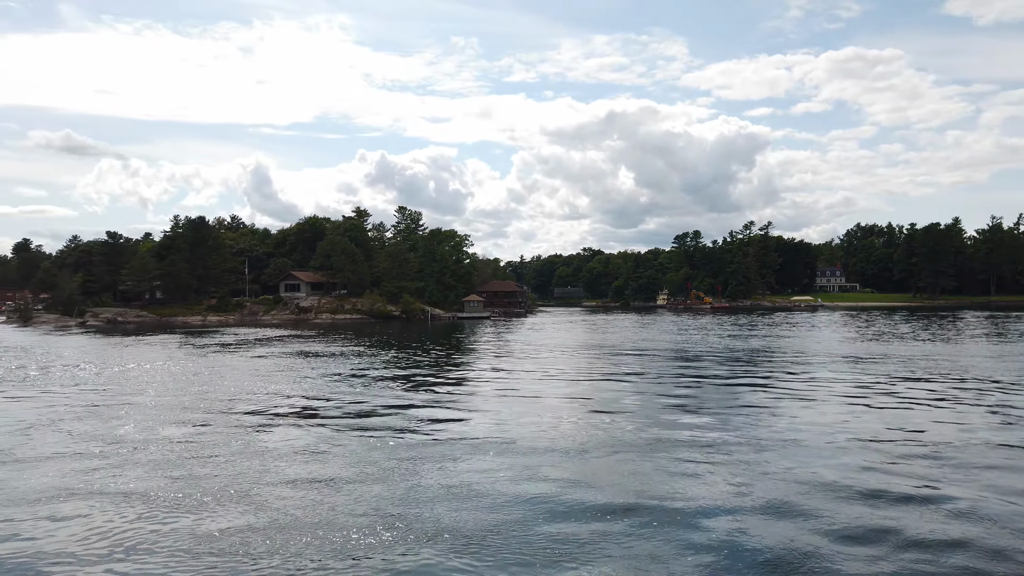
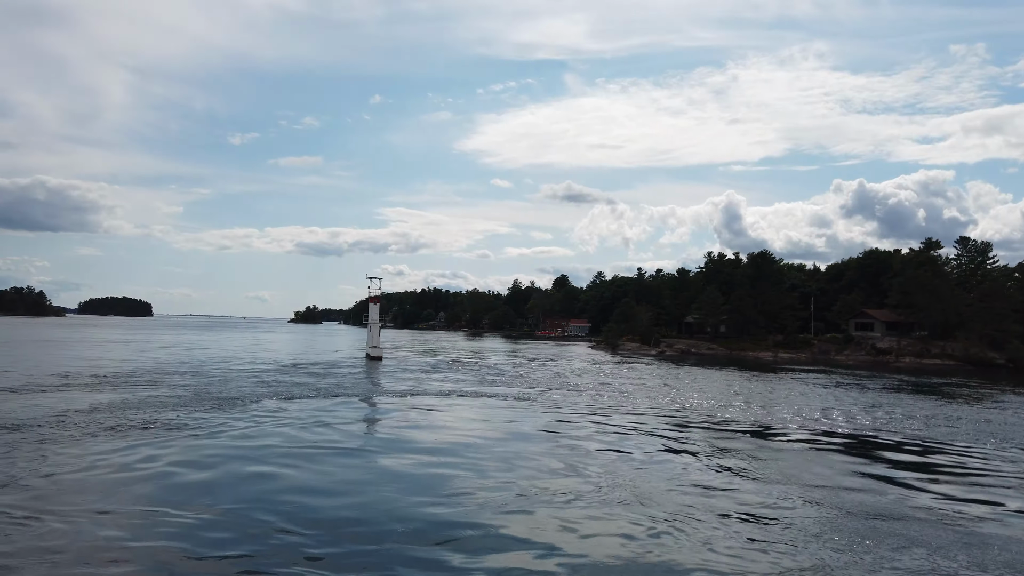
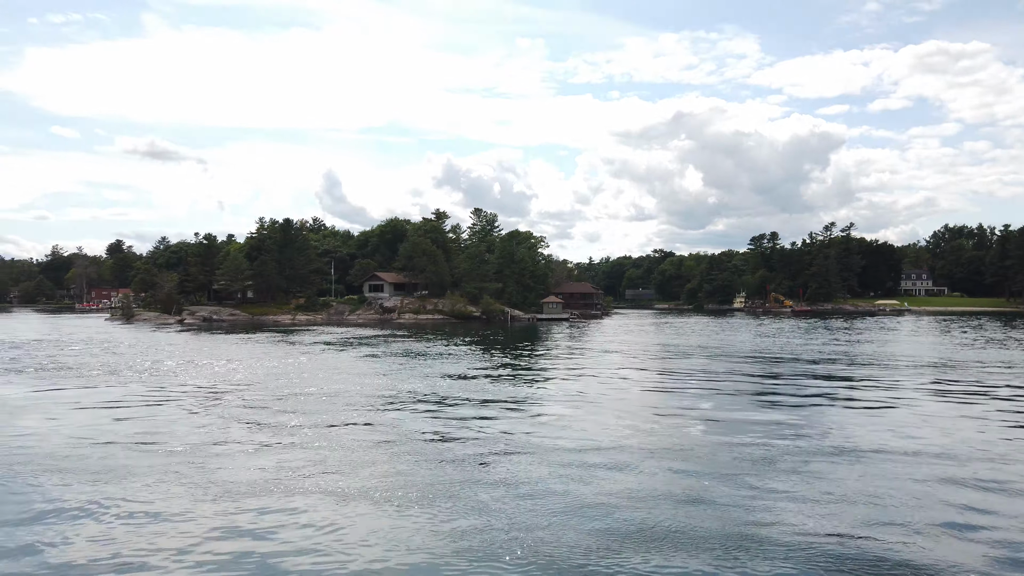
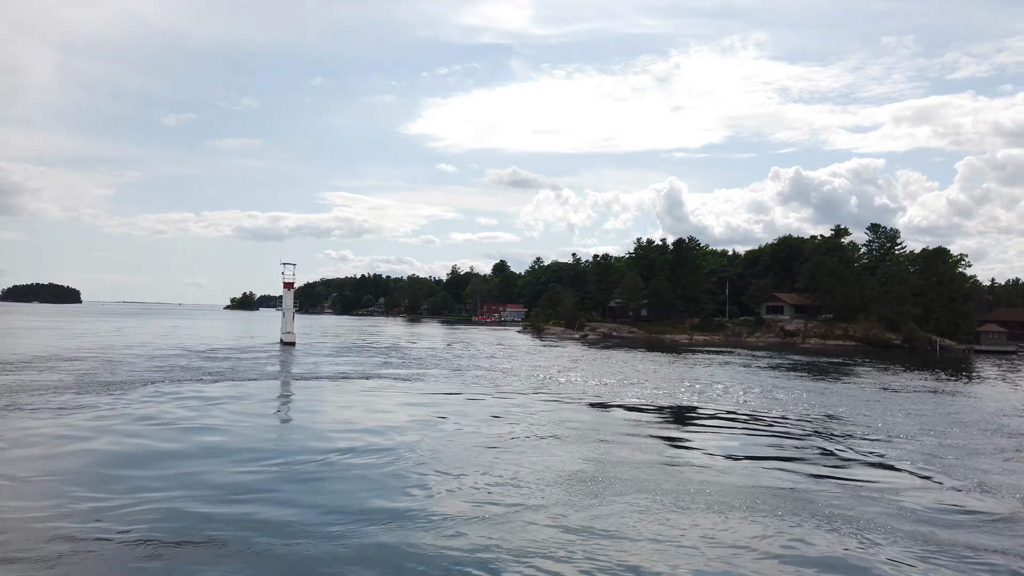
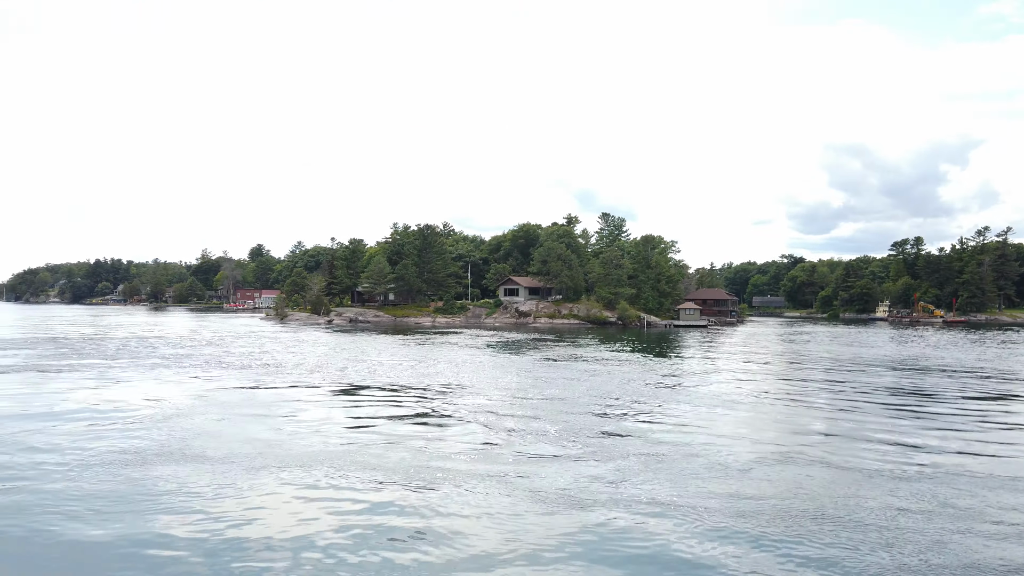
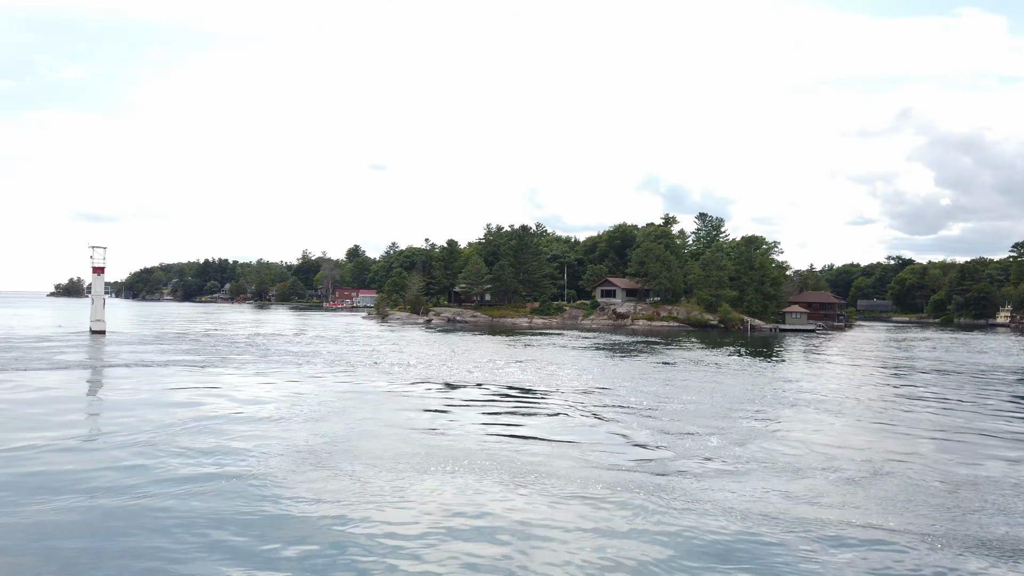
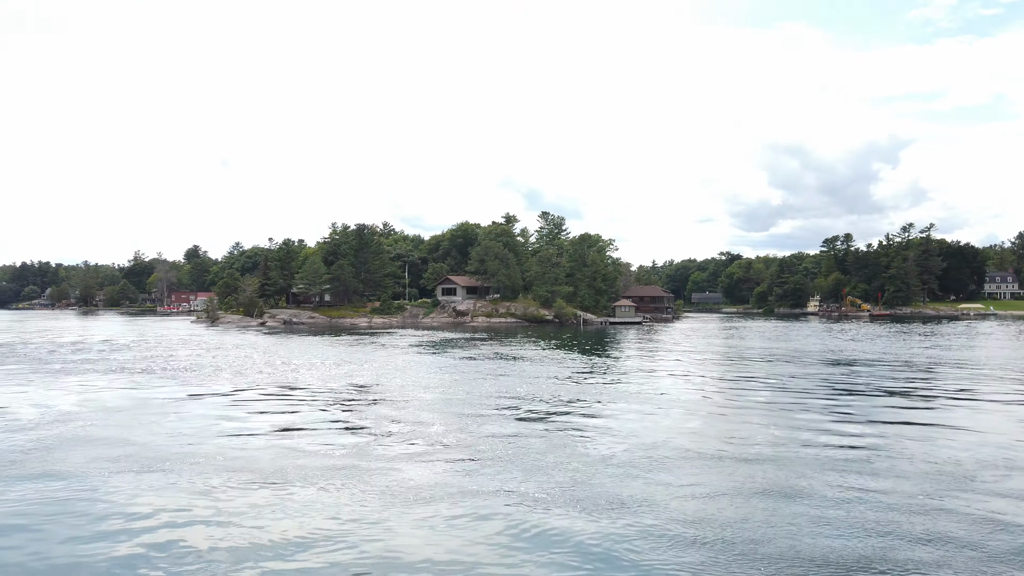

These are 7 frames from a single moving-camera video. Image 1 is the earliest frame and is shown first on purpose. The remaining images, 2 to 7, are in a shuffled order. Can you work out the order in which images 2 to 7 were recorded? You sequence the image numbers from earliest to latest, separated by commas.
3, 7, 5, 6, 4, 2
